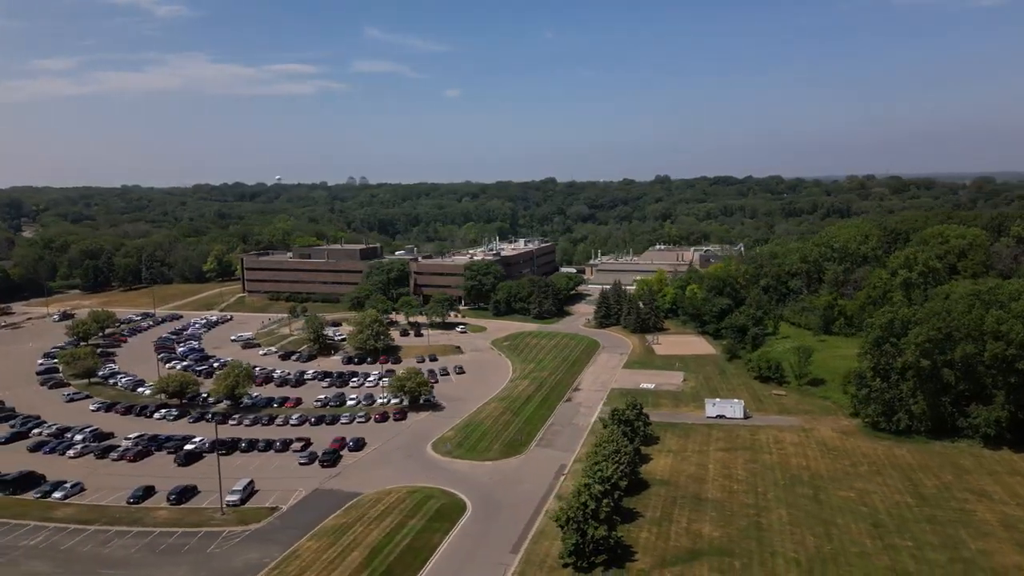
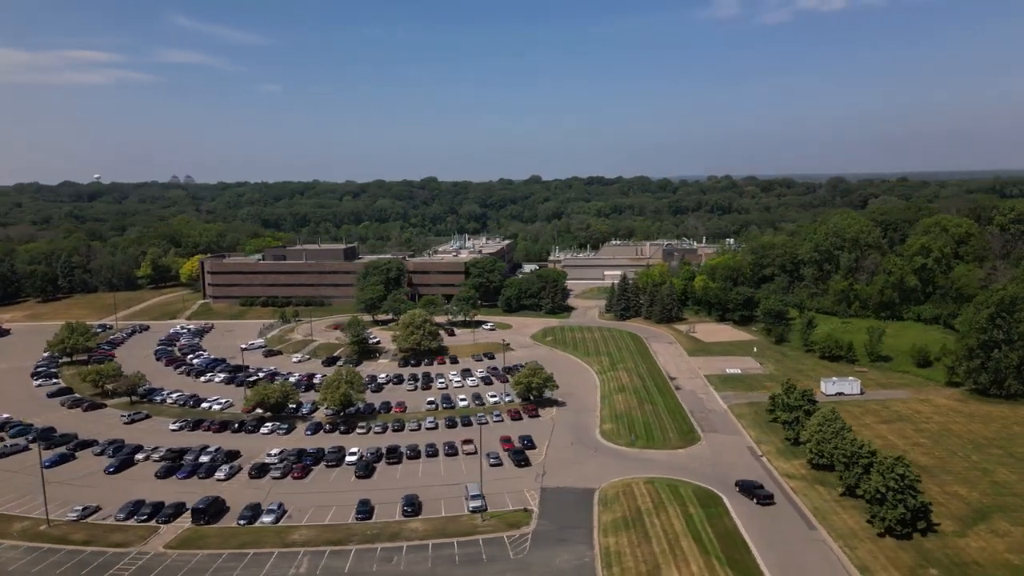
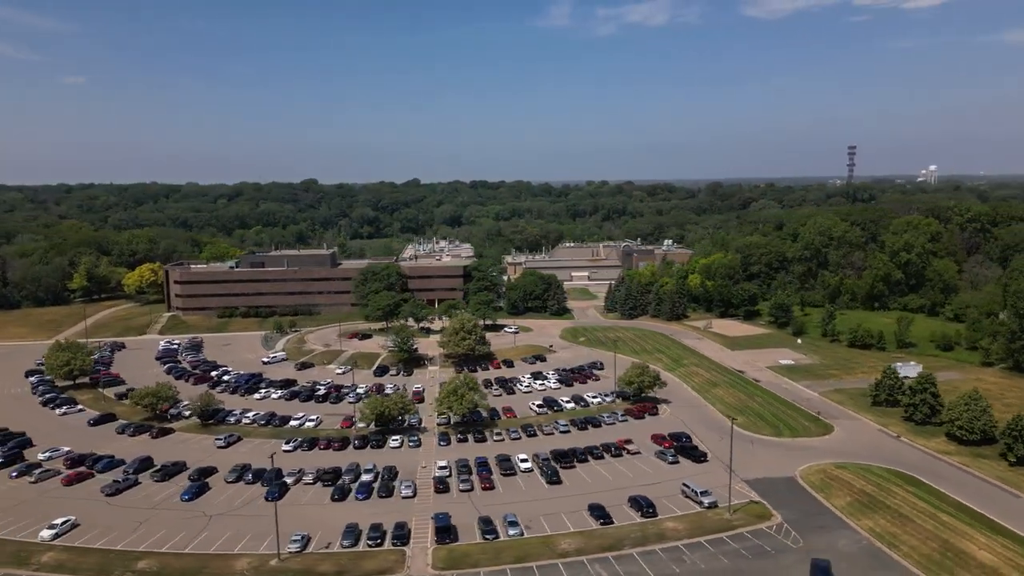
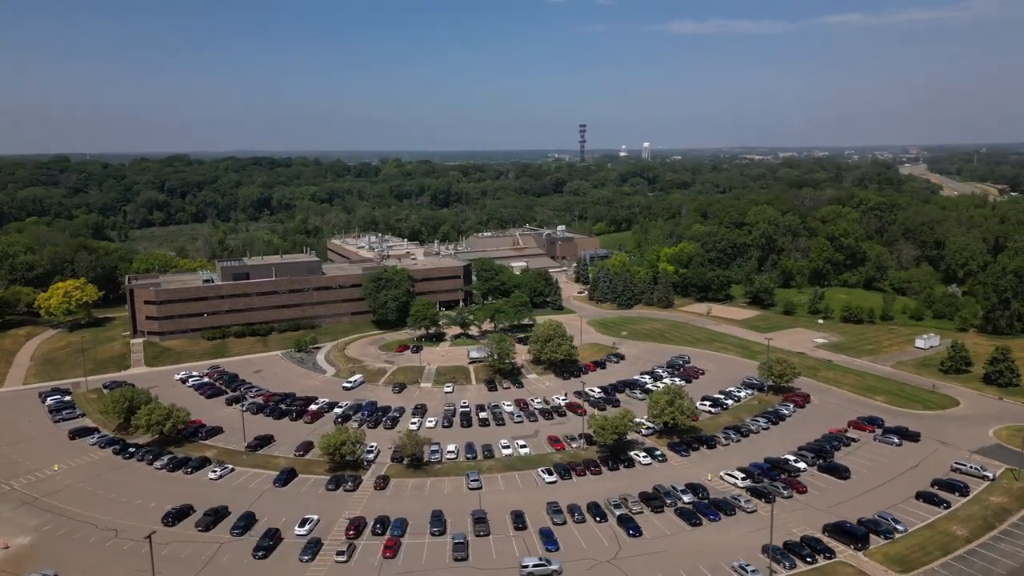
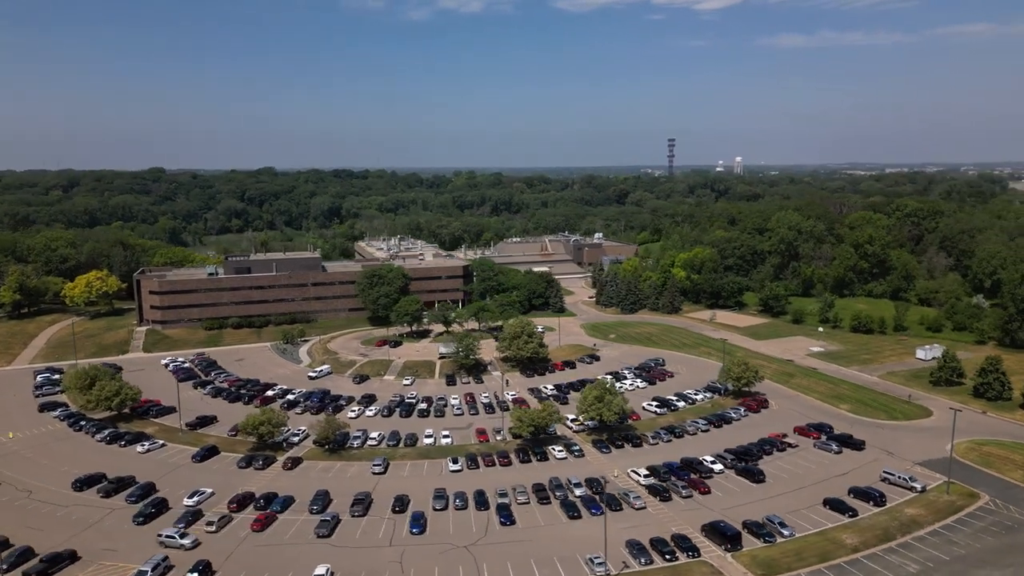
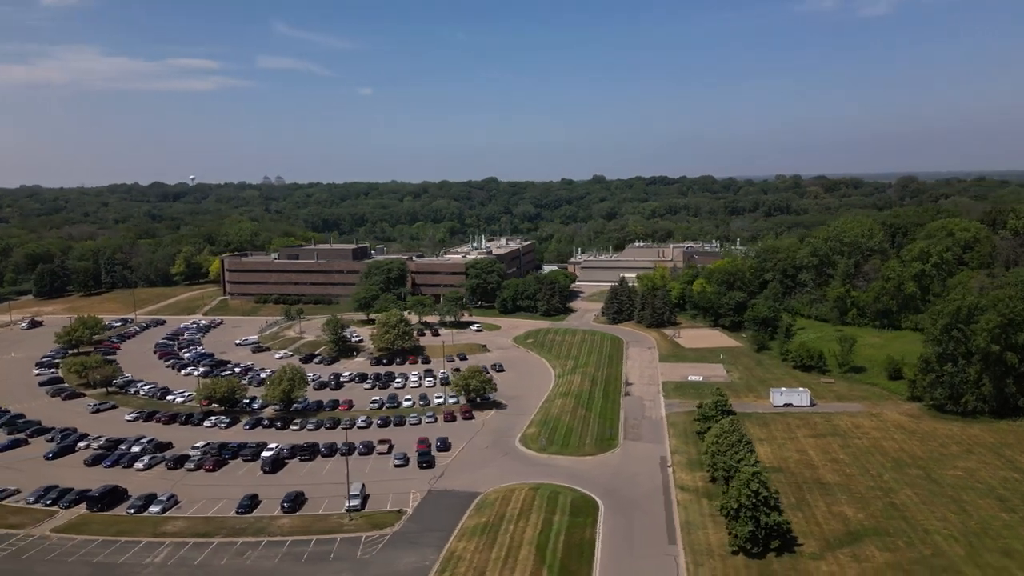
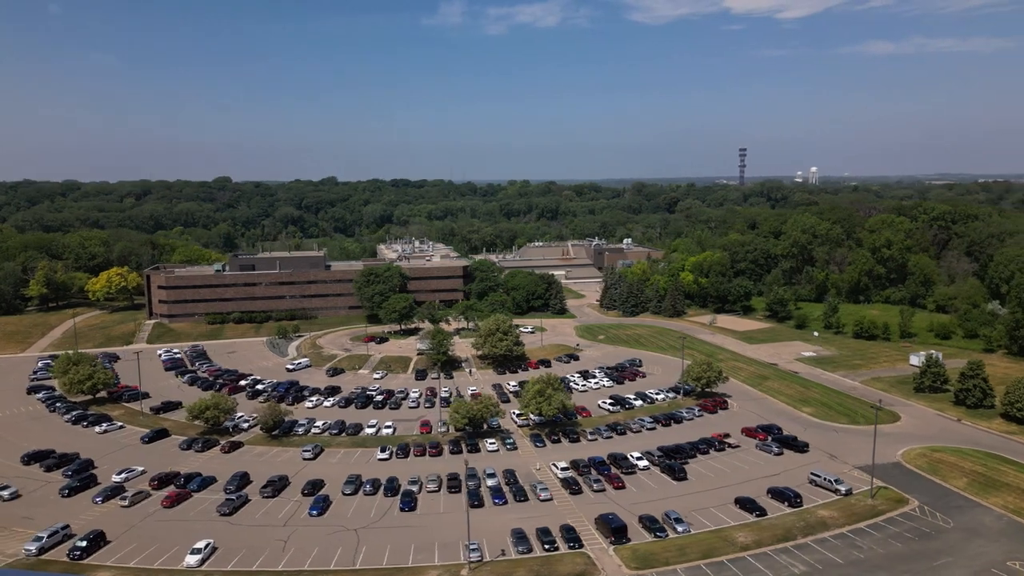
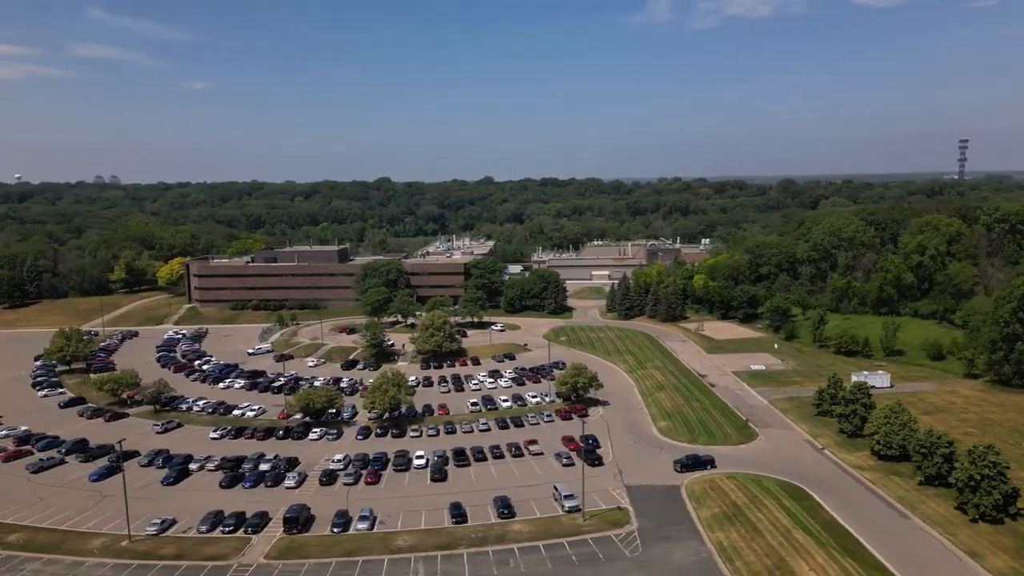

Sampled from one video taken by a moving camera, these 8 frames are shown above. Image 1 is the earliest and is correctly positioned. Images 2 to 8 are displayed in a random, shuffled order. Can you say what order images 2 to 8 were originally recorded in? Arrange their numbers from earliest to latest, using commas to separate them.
6, 2, 8, 3, 7, 5, 4
